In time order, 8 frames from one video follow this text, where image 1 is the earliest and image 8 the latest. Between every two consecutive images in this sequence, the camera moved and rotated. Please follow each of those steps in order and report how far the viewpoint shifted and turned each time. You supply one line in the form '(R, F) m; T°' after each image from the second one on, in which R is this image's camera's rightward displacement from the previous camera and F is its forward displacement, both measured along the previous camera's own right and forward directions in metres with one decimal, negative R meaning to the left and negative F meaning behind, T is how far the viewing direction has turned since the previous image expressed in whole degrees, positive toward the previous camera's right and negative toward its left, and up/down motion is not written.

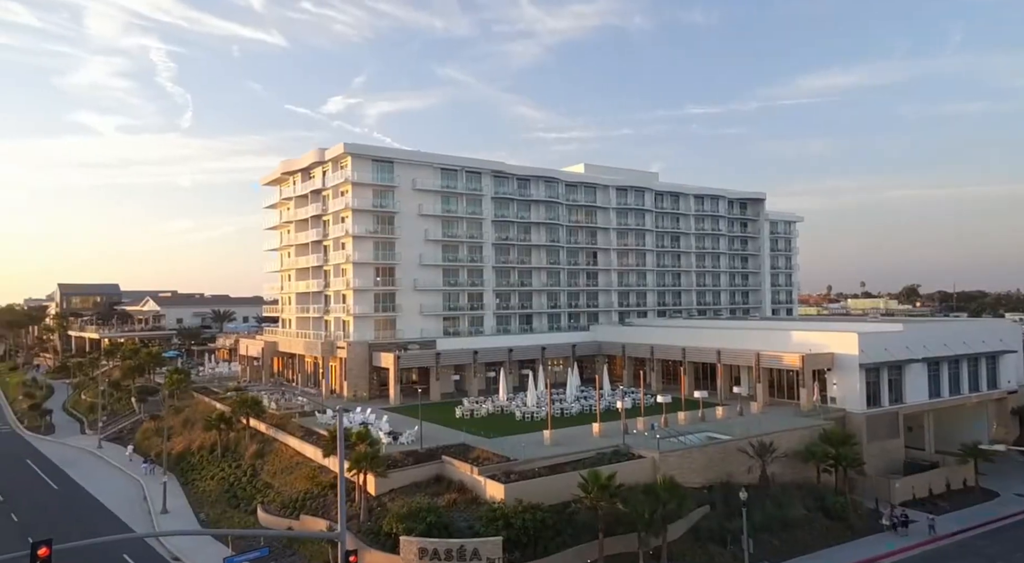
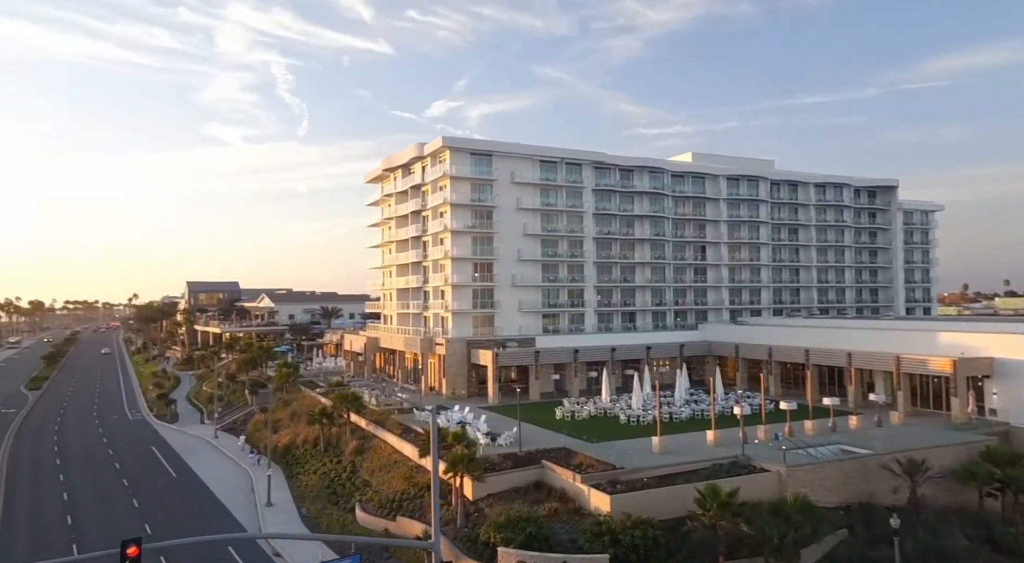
(-0.2, +1.6) m; -8°
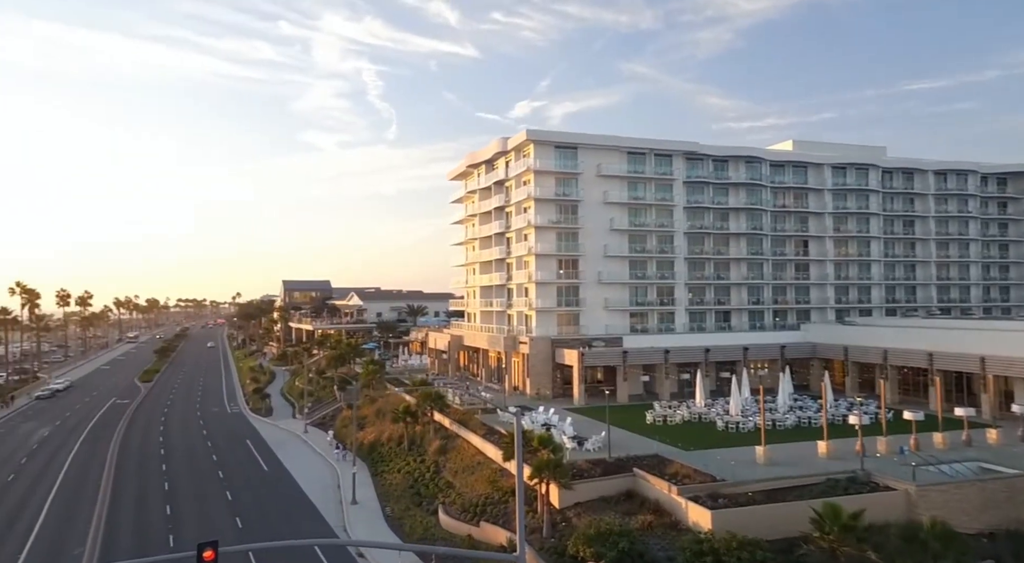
(-0.2, +1.3) m; -6°
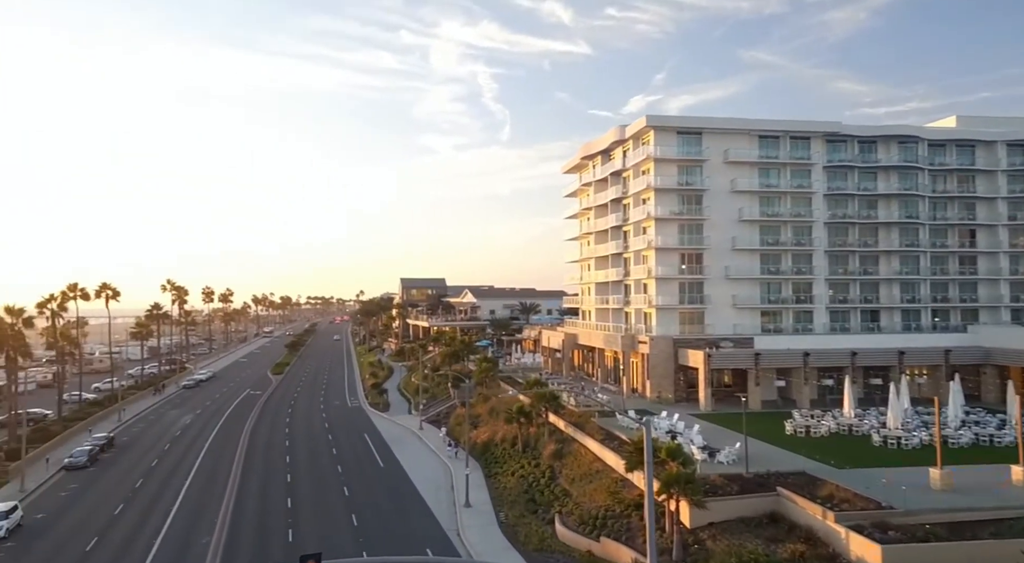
(-0.4, +2.0) m; -9°
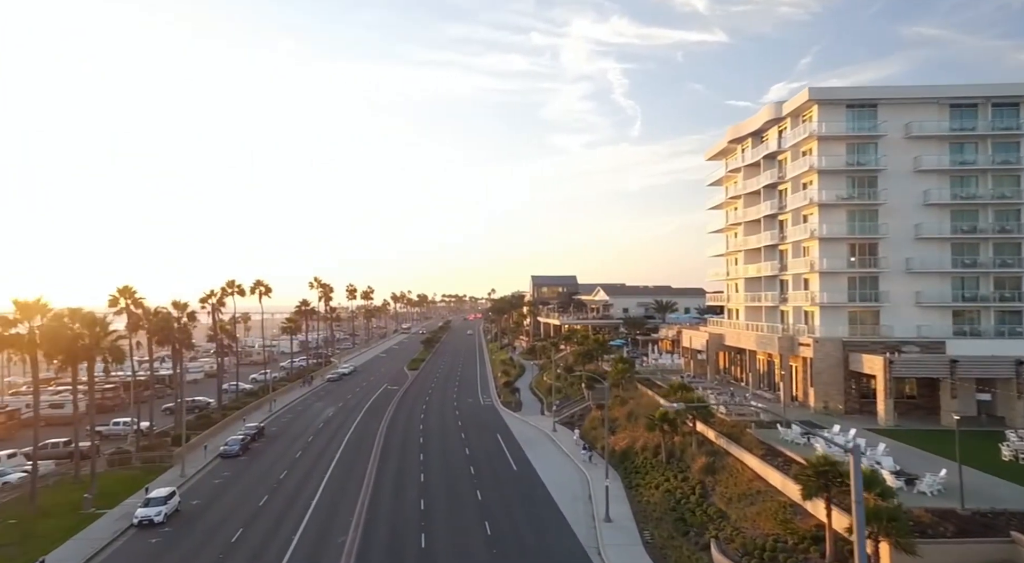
(-0.6, +2.8) m; -10°
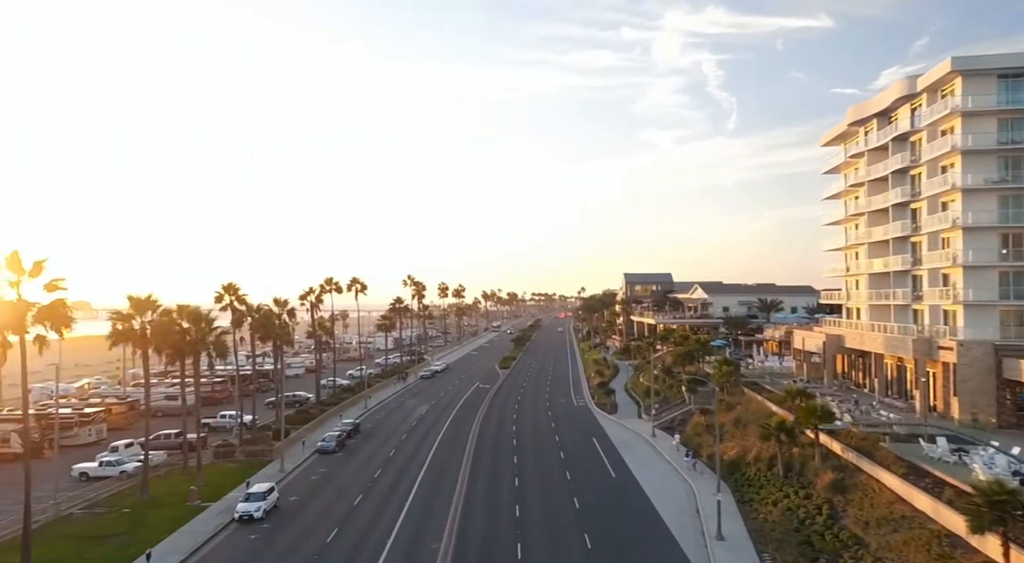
(-0.5, +2.2) m; -7°
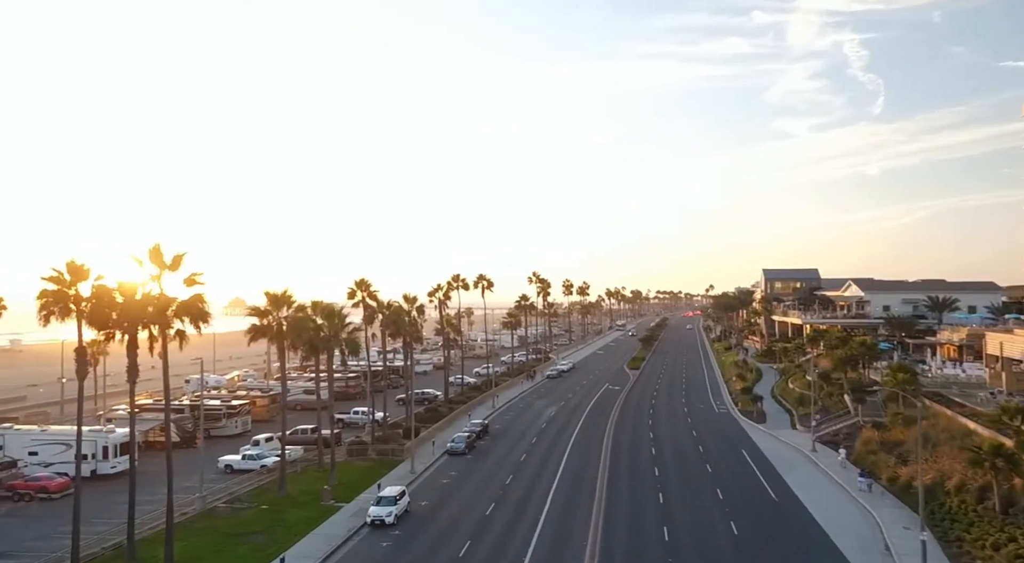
(-1.3, +3.7) m; -9°
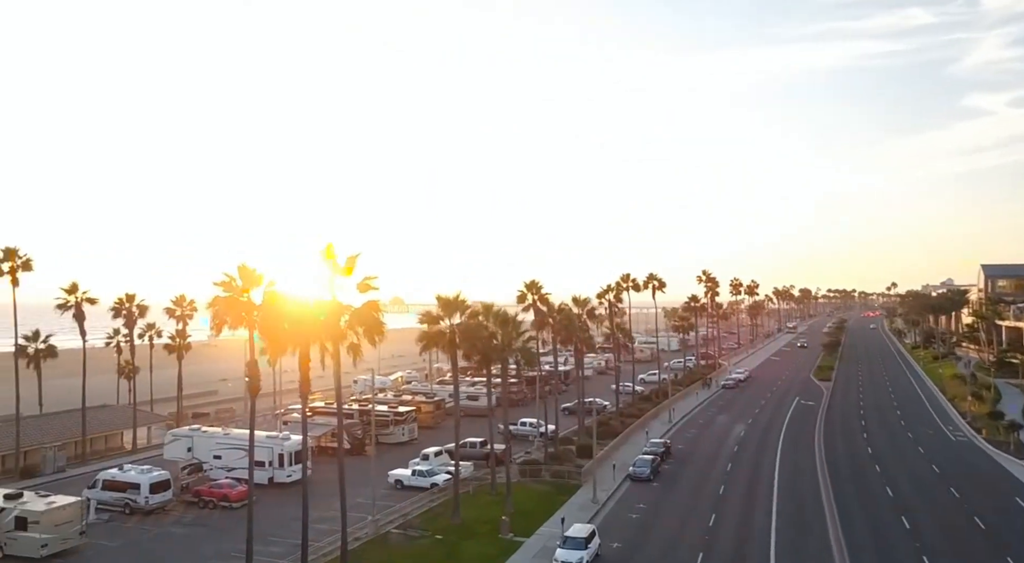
(-3.2, +6.7) m; -12°
